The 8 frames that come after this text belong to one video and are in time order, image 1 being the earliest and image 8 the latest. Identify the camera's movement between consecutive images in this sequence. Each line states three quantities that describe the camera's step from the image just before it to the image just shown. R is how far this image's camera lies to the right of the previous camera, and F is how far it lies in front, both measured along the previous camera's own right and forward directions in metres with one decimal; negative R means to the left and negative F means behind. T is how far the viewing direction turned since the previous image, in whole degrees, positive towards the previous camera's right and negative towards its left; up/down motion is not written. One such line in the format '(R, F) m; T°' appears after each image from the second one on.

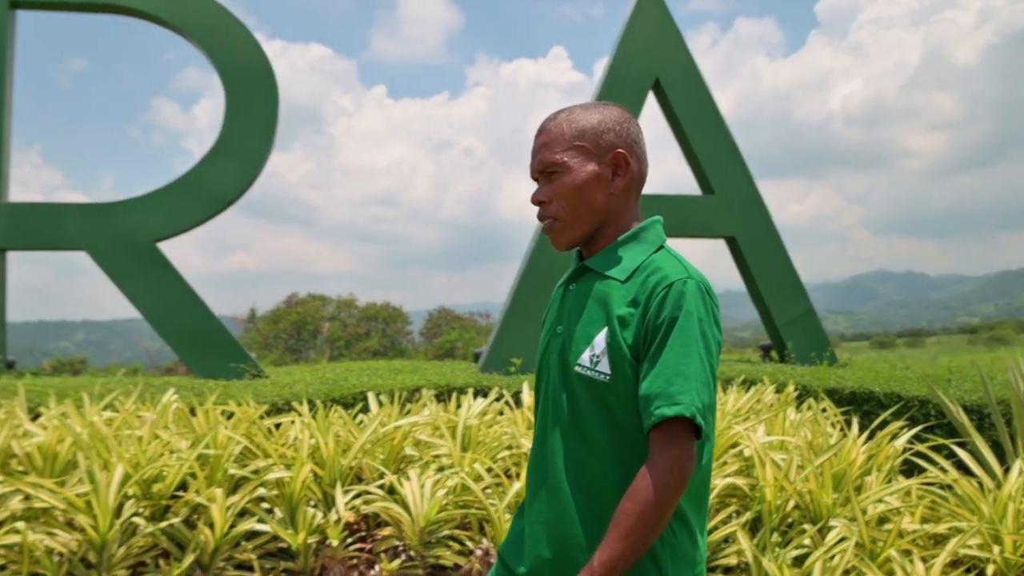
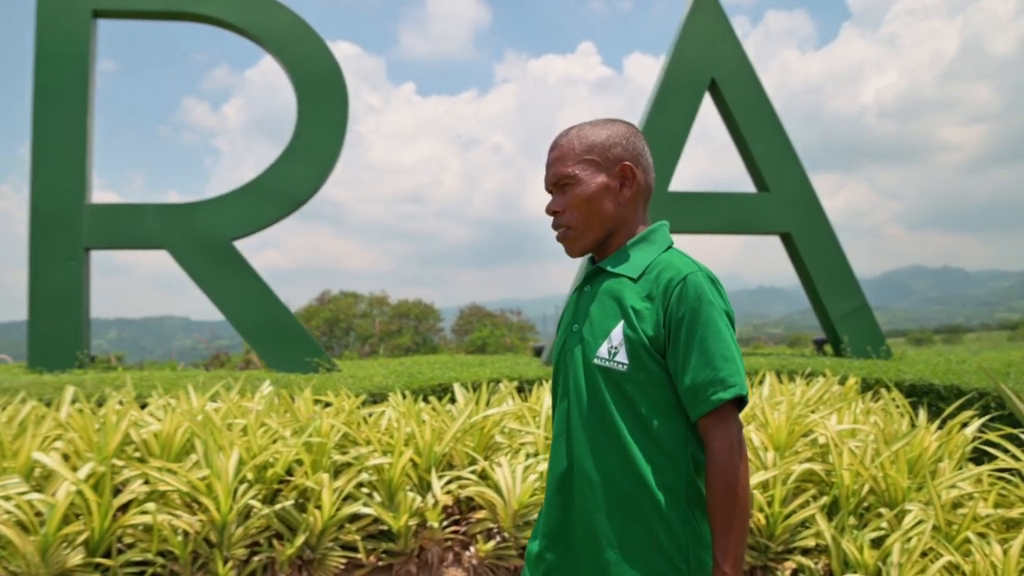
(-0.2, -0.2) m; -1°
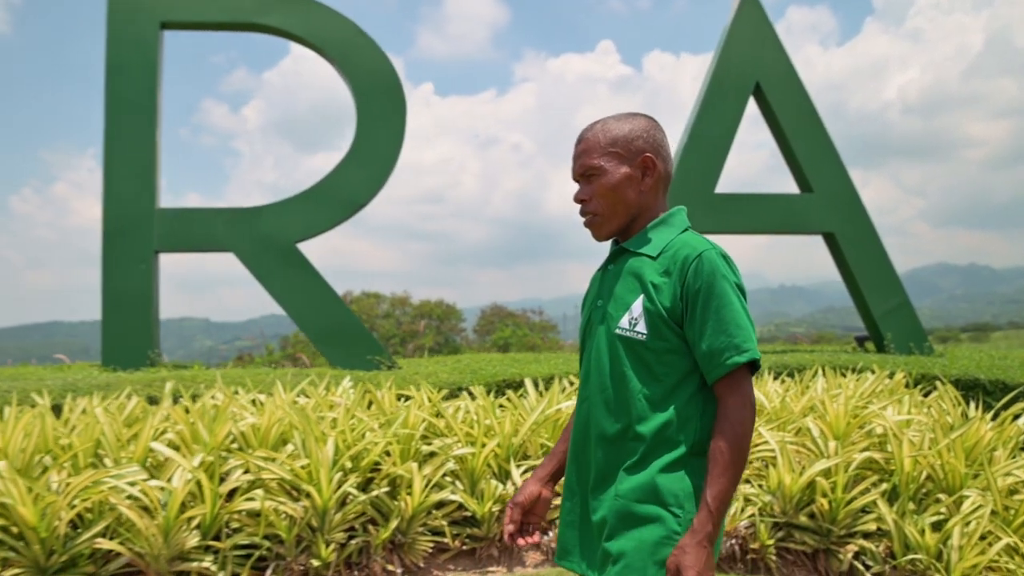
(-0.2, -0.2) m; -1°
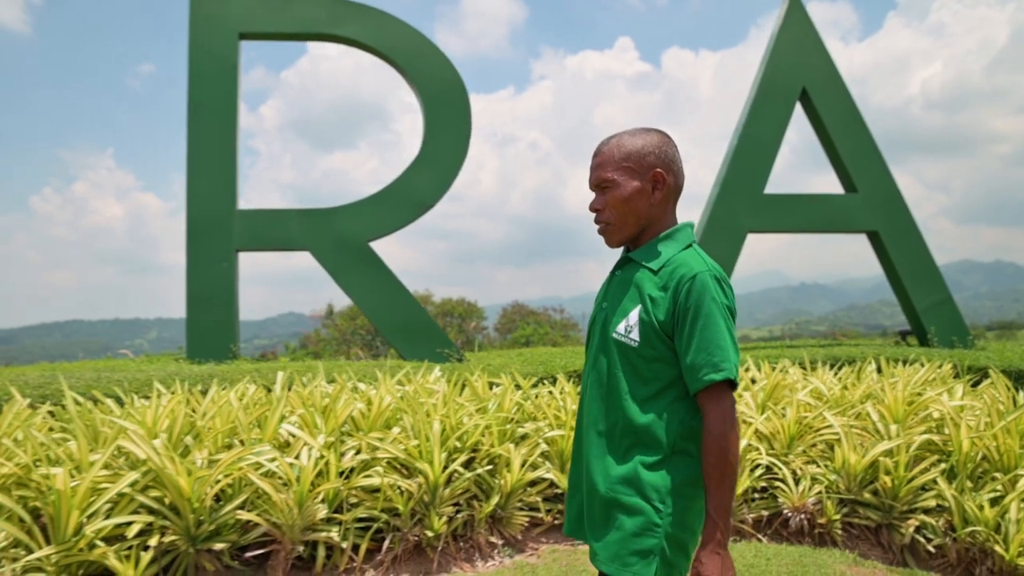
(-0.2, -0.3) m; -1°
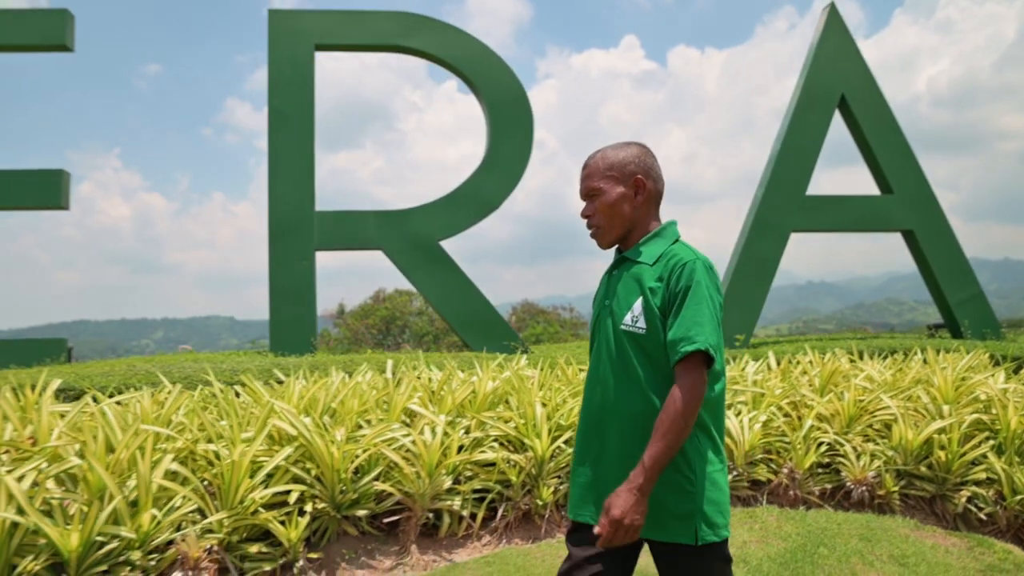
(-0.3, -0.4) m; 0°
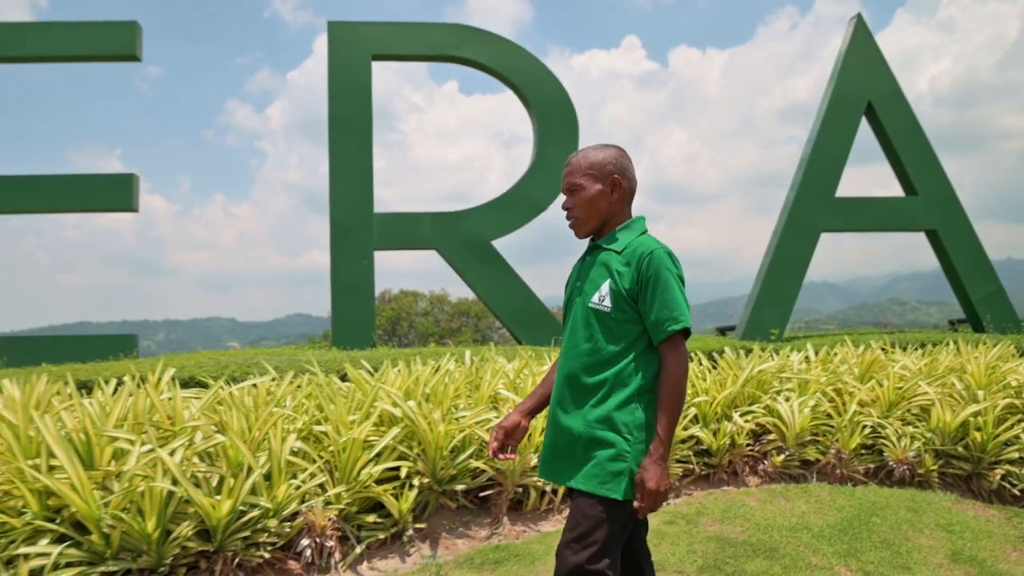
(-0.3, -0.4) m; 0°
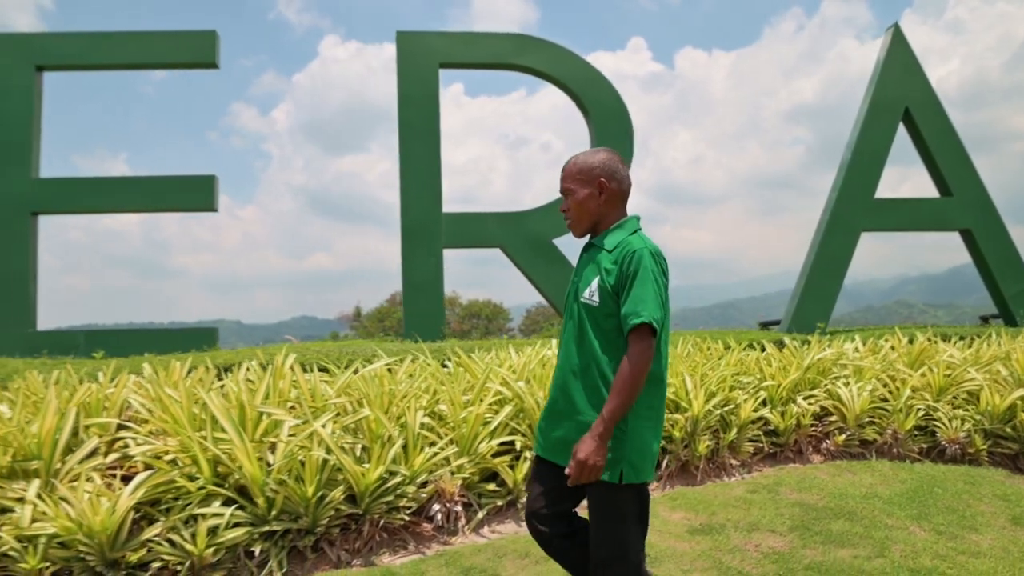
(-0.3, -0.4) m; 0°
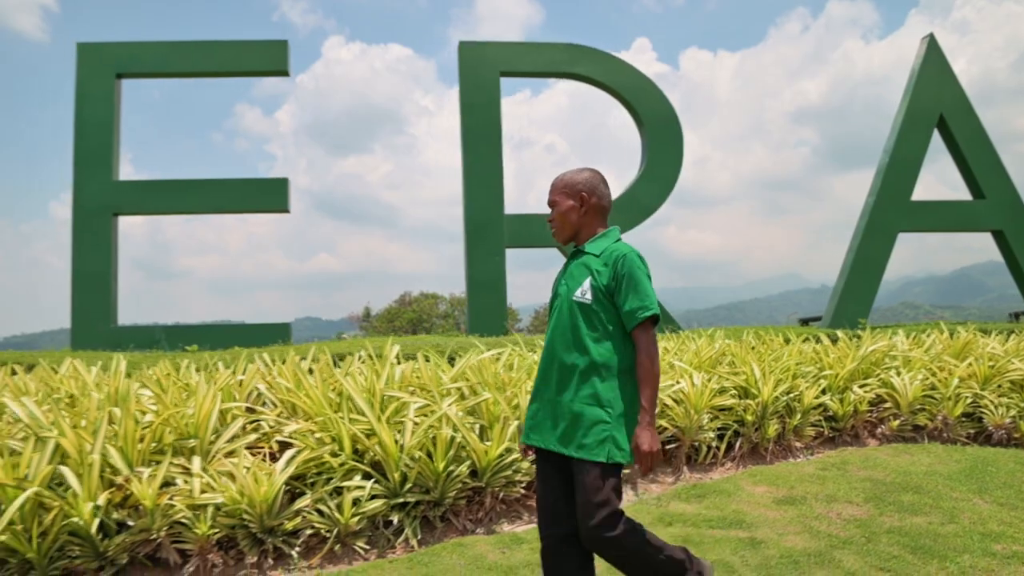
(-0.4, -0.4) m; 0°
